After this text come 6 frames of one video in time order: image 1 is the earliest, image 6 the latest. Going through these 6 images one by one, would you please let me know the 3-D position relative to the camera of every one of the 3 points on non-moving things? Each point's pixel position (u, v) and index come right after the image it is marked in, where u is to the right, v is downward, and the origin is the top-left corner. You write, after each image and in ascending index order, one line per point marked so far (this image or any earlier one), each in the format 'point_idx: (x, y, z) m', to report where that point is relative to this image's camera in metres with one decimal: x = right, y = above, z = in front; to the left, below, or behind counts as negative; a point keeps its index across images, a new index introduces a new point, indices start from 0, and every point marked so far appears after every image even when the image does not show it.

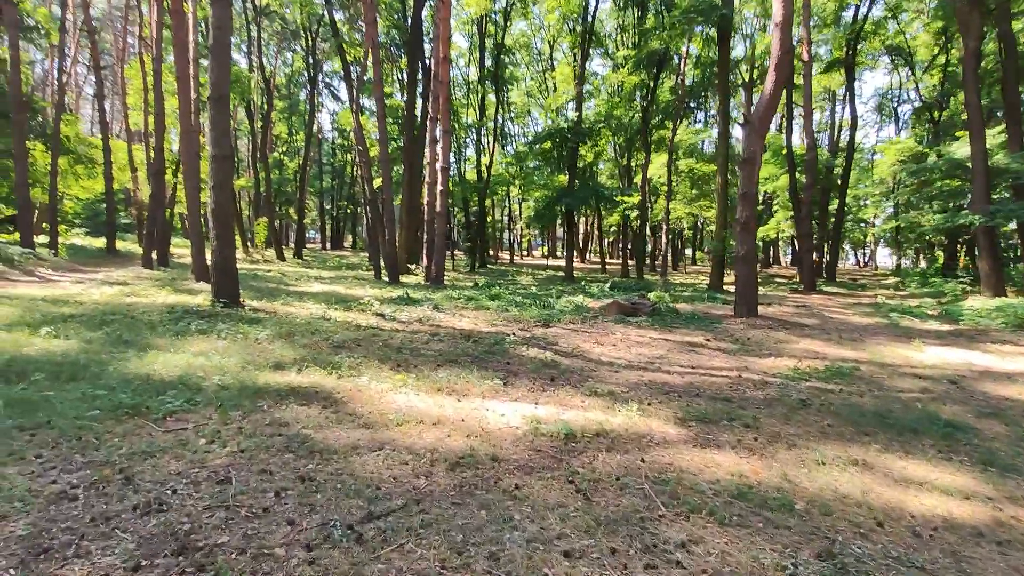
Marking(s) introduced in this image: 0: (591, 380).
0: (+0.8, -0.9, +5.5) m
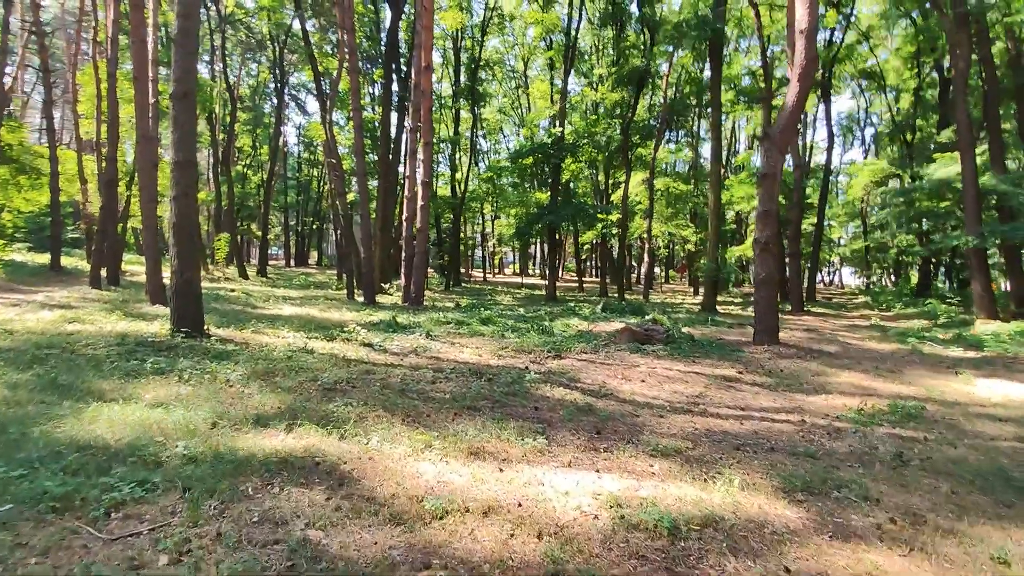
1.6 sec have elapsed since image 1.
0: (+1.1, -1.2, +4.6) m
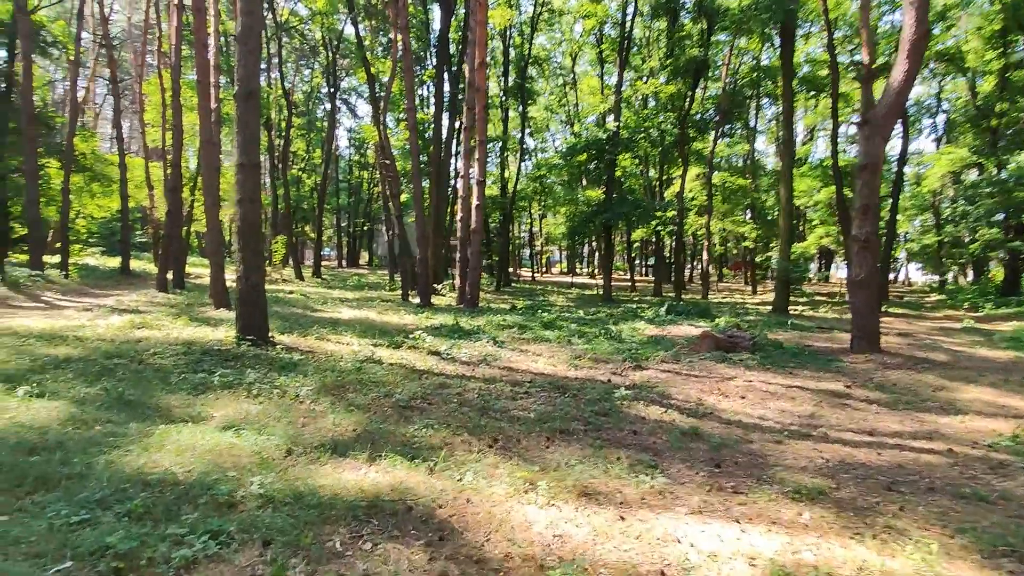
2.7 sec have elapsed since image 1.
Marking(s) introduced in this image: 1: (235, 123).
0: (+1.8, -1.2, +3.9) m
1: (-3.5, +2.1, +7.2) m
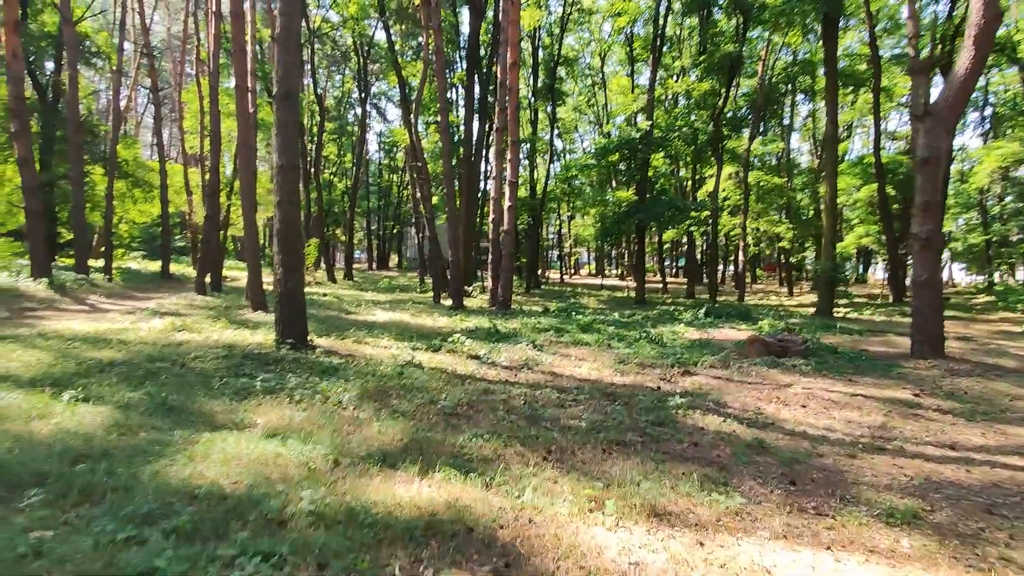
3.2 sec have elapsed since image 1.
0: (+2.2, -1.2, +3.6) m
1: (-3.0, +2.1, +7.1) m
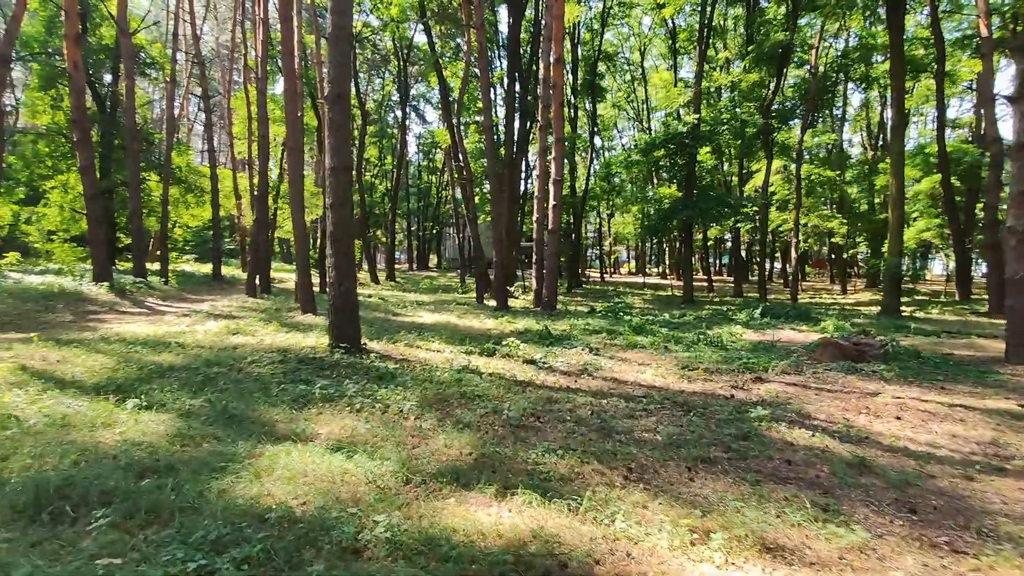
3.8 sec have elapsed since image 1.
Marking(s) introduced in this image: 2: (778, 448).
0: (+2.6, -1.3, +3.2) m
1: (-2.3, +2.0, +7.0) m
2: (+1.9, -1.2, +4.1) m
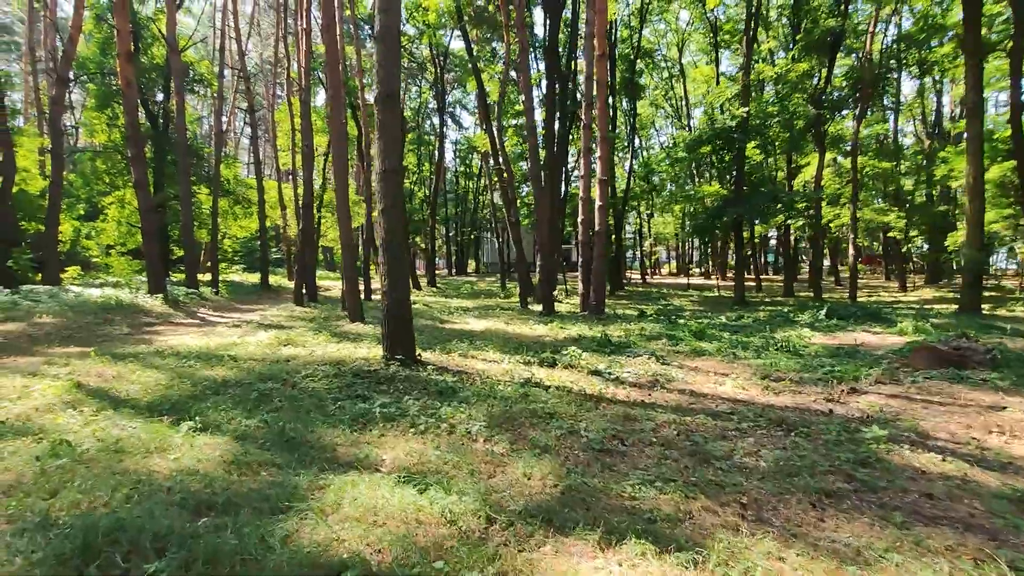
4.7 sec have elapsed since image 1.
0: (+3.1, -1.3, +2.5) m
1: (-1.6, +1.9, +6.7) m
2: (+2.5, -1.2, +3.5) m
